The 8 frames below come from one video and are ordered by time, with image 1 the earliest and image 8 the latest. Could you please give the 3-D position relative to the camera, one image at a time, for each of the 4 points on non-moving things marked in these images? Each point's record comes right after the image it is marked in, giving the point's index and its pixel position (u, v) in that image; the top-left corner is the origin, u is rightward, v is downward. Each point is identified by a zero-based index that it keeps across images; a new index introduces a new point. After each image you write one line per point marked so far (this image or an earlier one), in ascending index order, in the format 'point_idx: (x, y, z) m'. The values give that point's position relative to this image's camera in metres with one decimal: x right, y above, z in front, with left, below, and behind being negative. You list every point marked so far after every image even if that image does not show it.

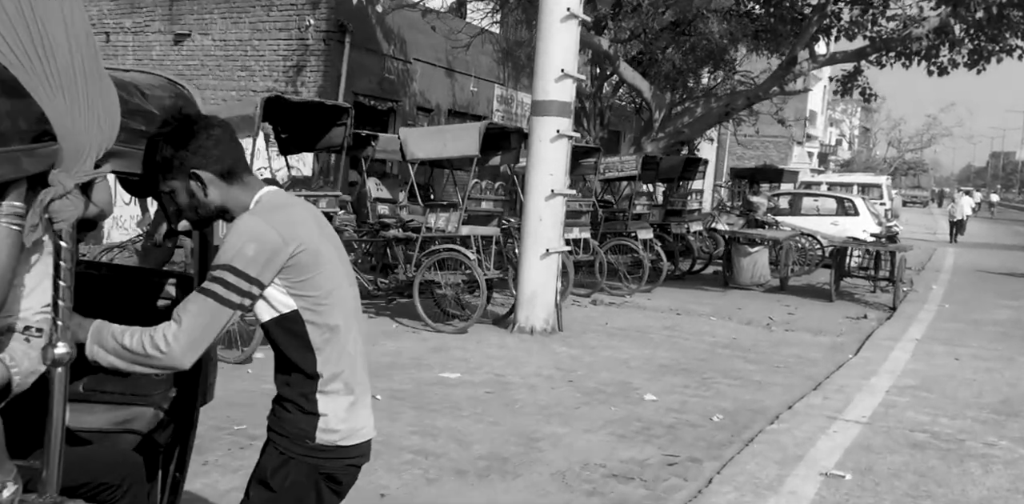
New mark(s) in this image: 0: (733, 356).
0: (+1.9, -0.9, +8.3) m
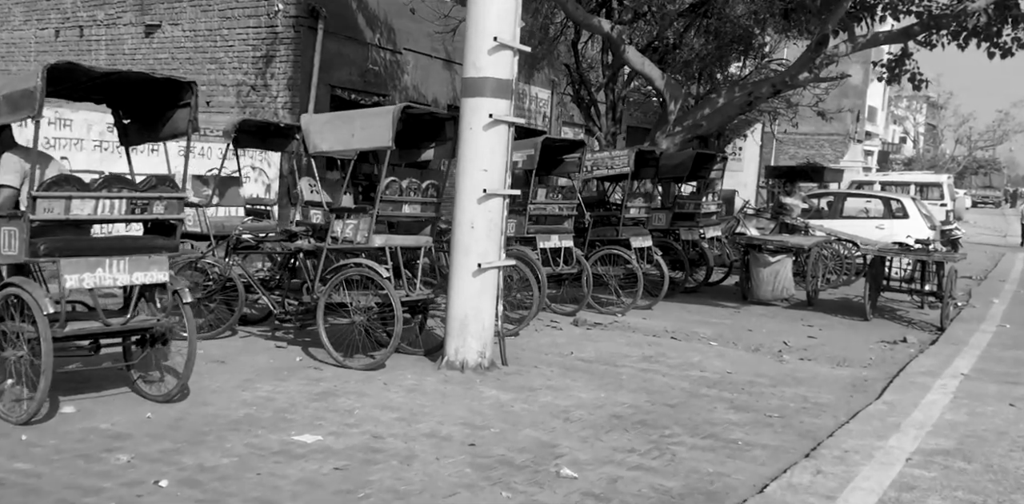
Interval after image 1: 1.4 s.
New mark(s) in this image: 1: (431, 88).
0: (+1.4, -1.0, +6.5) m
1: (-1.5, +2.9, +17.0) m
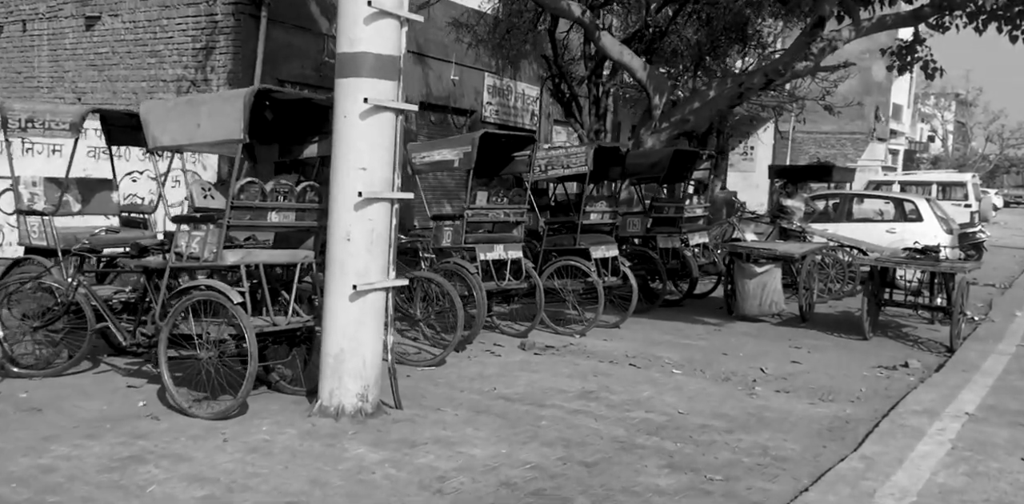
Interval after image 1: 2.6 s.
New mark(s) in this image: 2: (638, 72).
0: (+0.8, -1.1, +5.2) m
1: (-1.9, +2.8, +15.8) m
2: (+1.8, +2.6, +13.7) m
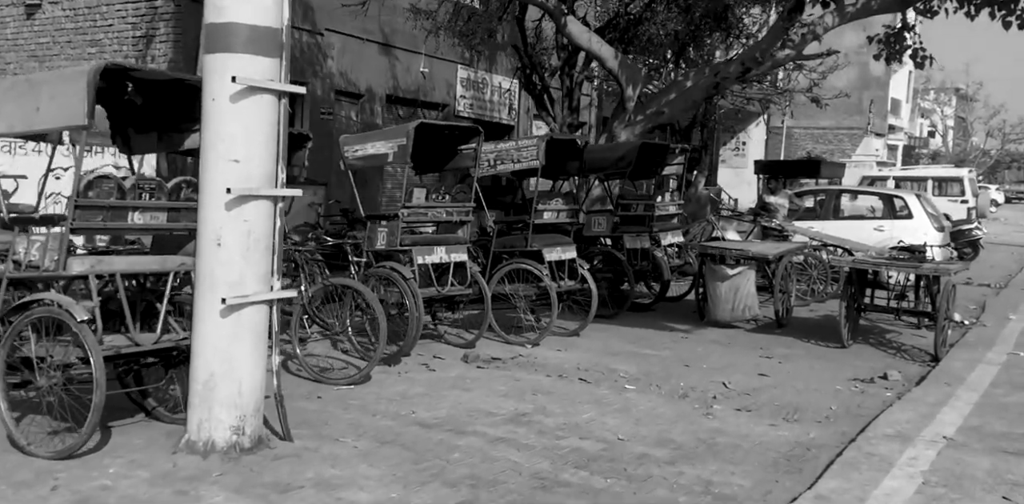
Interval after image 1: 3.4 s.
0: (+0.3, -1.2, +4.5) m
1: (-2.3, +2.8, +15.0) m
2: (+1.3, +2.6, +12.9) m
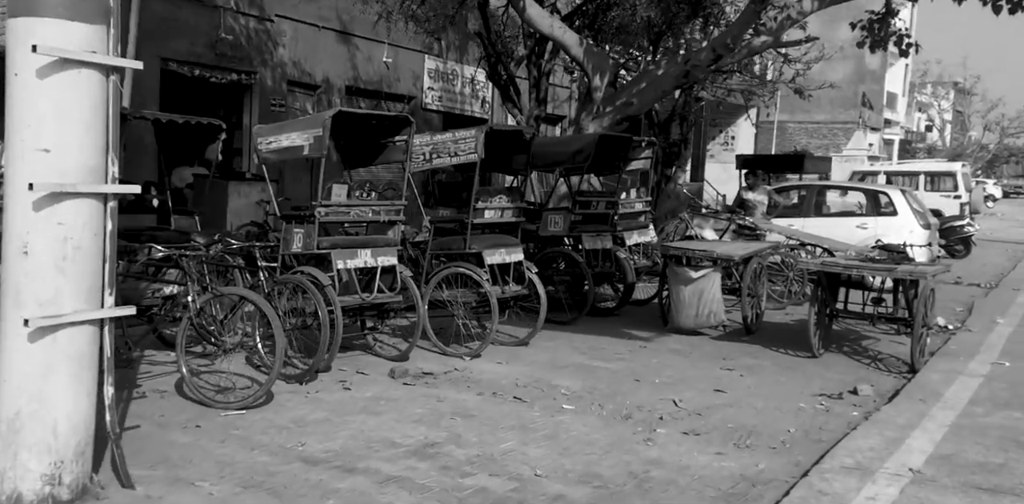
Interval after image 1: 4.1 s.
0: (-0.2, -1.2, +3.7) m
1: (-2.9, +2.8, +14.2) m
2: (+0.8, +2.6, +12.2) m
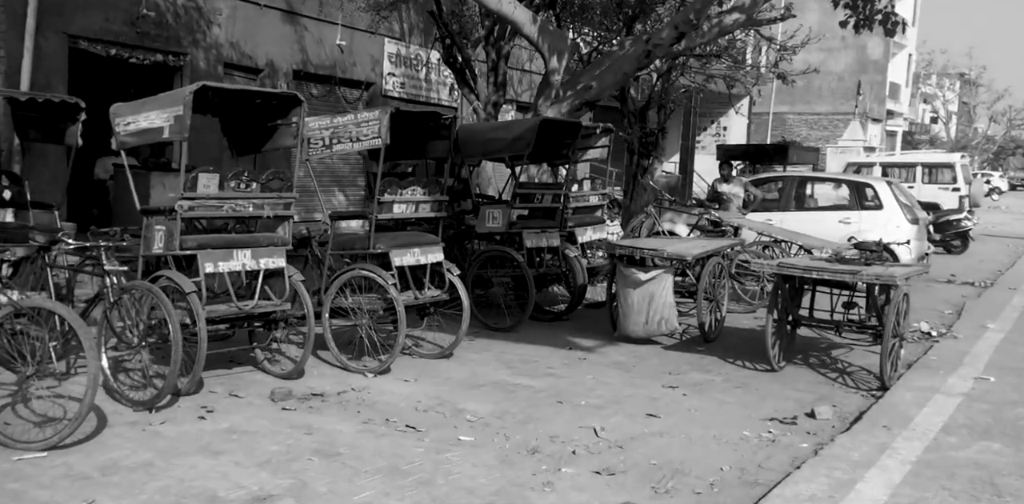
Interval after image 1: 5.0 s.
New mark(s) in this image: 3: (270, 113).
0: (-0.9, -1.2, +2.8) m
1: (-3.5, +2.9, +13.2) m
2: (+0.2, +2.6, +11.2) m
3: (-1.7, +0.9, +6.6) m
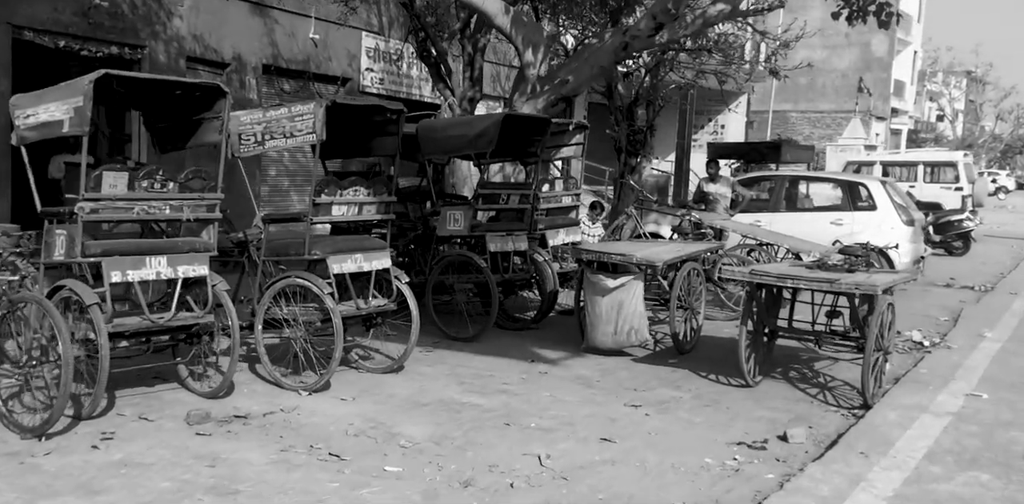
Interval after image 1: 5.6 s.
0: (-1.2, -1.3, +2.2) m
1: (-3.8, +2.8, +12.7) m
2: (-0.1, +2.6, +10.6) m
3: (-2.0, +0.9, +6.0) m
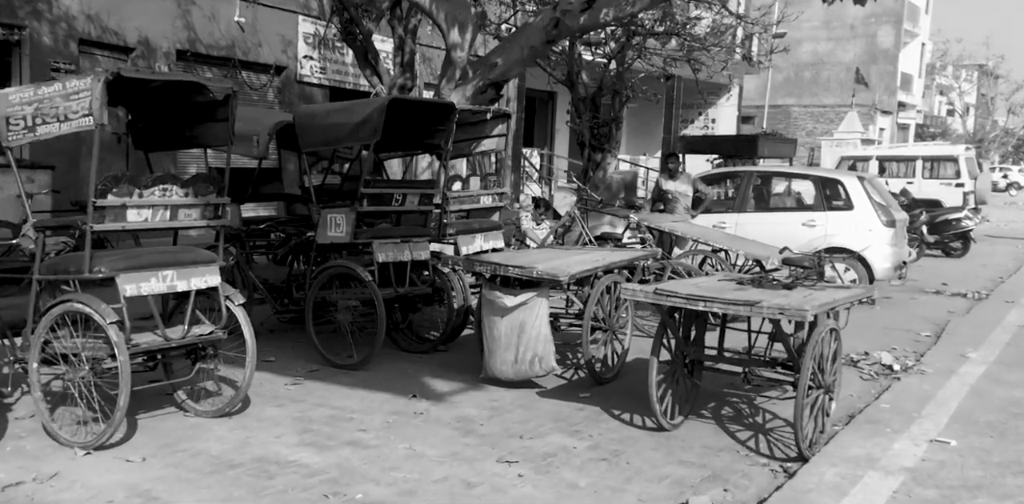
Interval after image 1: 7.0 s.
0: (-2.1, -1.4, +0.9) m
1: (-4.6, +2.8, +11.4) m
2: (-0.9, +2.5, +9.3) m
3: (-2.9, +0.8, +4.7) m
